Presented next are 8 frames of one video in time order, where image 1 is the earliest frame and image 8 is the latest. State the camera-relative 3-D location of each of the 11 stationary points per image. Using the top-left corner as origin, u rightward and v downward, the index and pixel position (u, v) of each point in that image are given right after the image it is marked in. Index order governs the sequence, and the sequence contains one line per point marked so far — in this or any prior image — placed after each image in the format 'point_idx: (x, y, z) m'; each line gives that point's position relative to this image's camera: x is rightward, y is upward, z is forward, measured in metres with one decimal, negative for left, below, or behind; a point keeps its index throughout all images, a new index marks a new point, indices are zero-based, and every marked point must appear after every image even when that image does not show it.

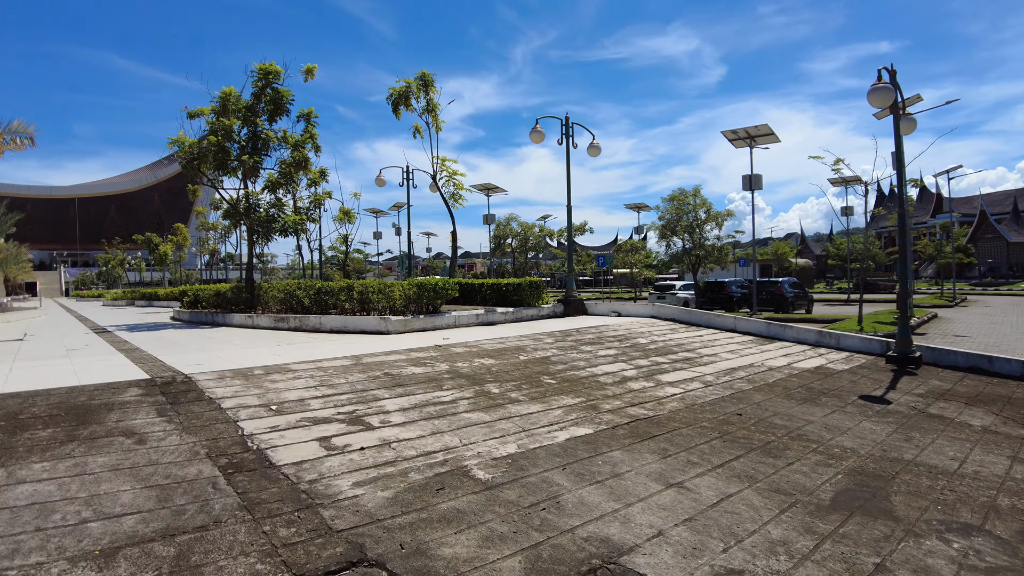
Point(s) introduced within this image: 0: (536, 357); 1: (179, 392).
0: (+0.2, -0.7, +7.3) m
1: (-2.3, -0.7, +5.0) m
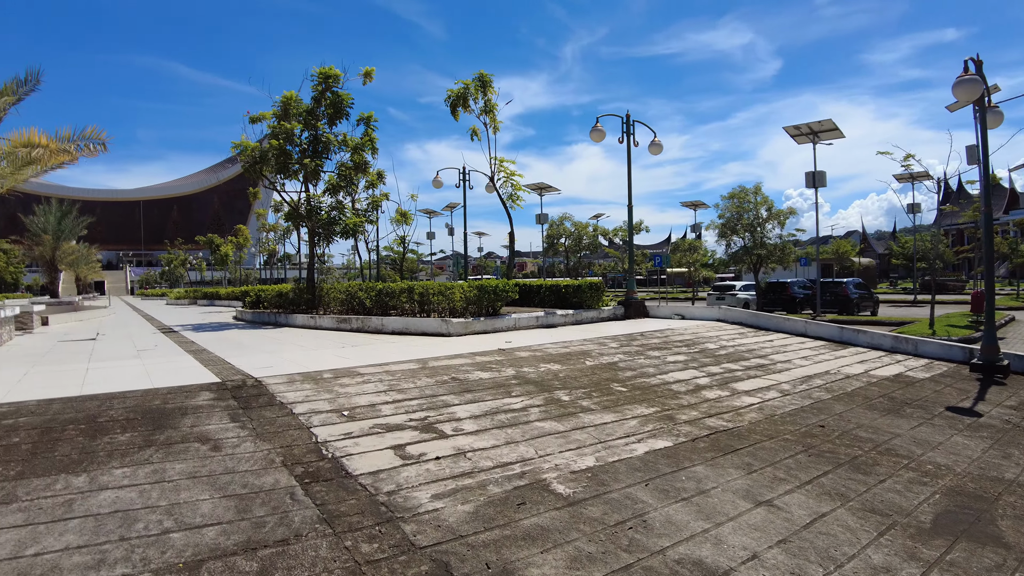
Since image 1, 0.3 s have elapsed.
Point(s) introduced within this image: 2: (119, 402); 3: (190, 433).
0: (+0.9, -0.7, +7.2) m
1: (-1.8, -0.7, +5.0) m
2: (-2.6, -0.7, +4.8) m
3: (-1.8, -0.8, +4.2) m
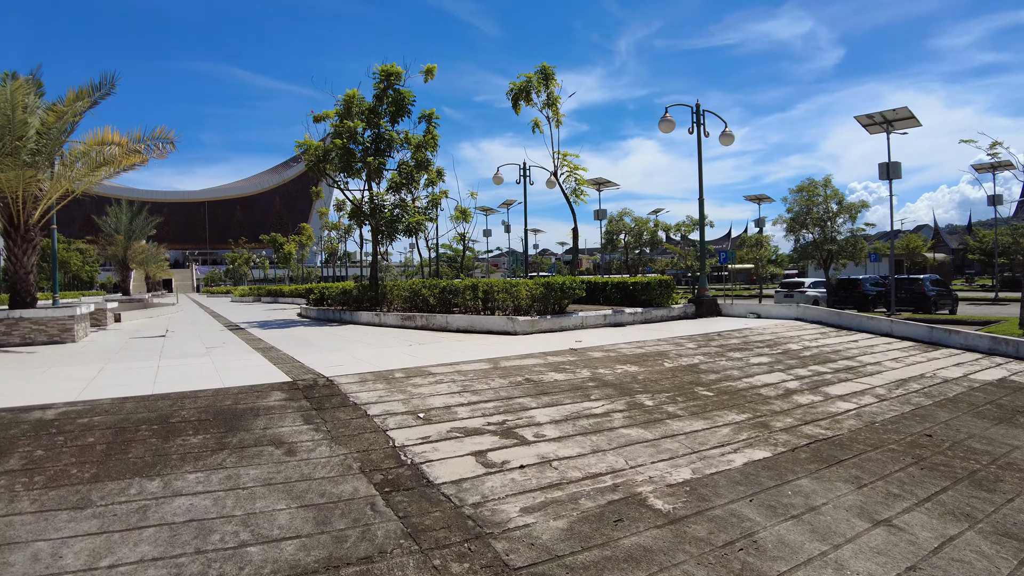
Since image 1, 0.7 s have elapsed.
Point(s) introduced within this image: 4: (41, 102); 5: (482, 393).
0: (+1.6, -0.7, +6.8) m
1: (-1.2, -0.7, +4.9) m
2: (-2.0, -0.7, +4.7) m
3: (-1.3, -0.8, +4.0) m
4: (-6.8, +2.6, +10.6) m
5: (-0.2, -0.7, +5.1) m
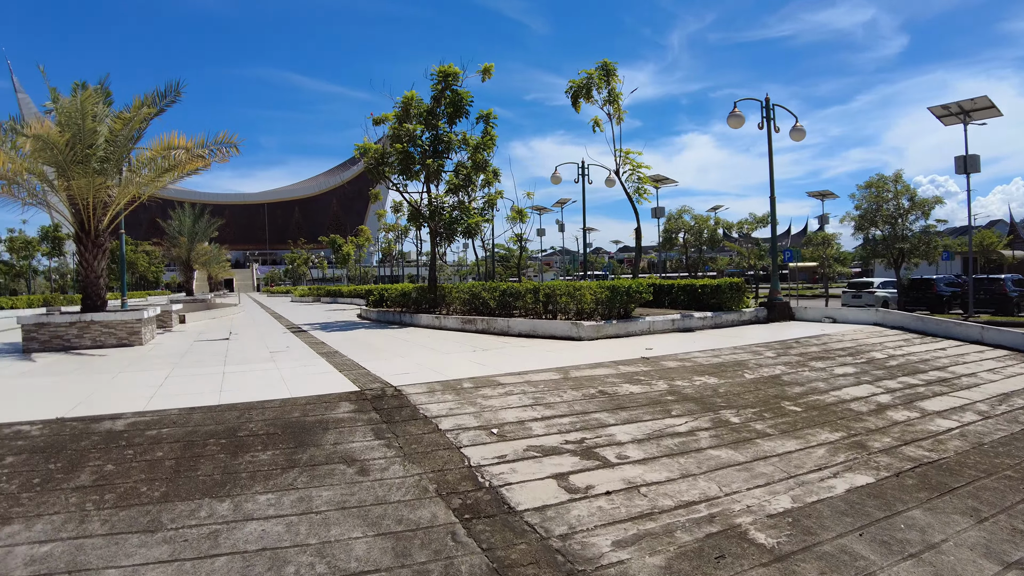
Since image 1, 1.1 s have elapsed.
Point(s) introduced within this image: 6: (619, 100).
0: (+2.2, -0.8, +6.4) m
1: (-0.8, -0.8, +4.7) m
2: (-1.6, -0.8, +4.6) m
3: (-0.9, -0.9, +3.8) m
4: (-5.9, +2.5, +10.8) m
5: (+0.3, -0.8, +4.9) m
6: (+2.0, +3.5, +13.9) m
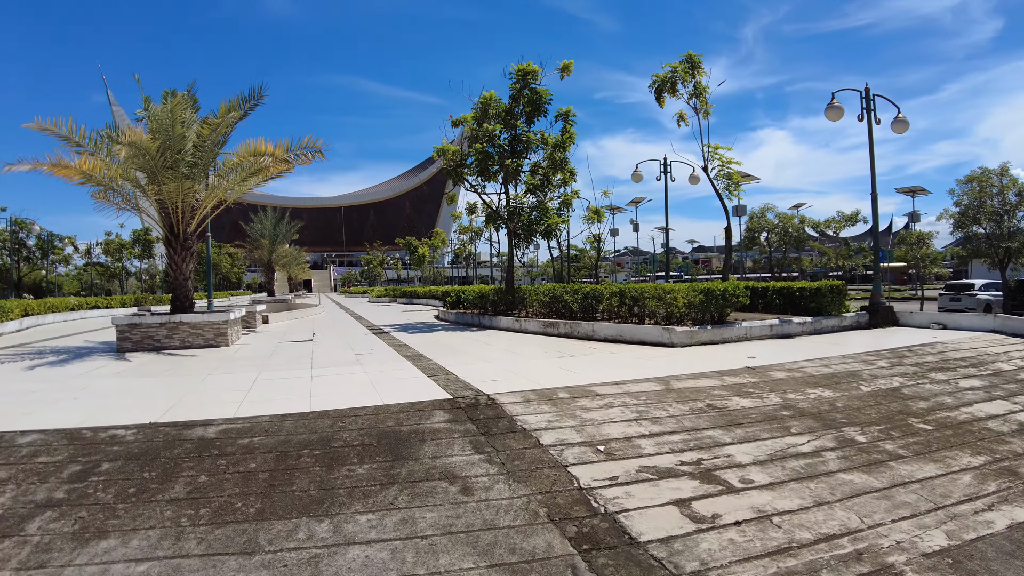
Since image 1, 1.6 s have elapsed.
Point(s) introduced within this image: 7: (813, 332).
0: (+2.9, -0.8, +5.9) m
1: (-0.1, -0.8, +4.4) m
2: (-1.0, -0.8, +4.4) m
3: (-0.4, -0.9, +3.6) m
4: (-4.7, +2.5, +11.0) m
5: (+0.9, -0.8, +4.5) m
6: (+3.5, +3.5, +13.3) m
7: (+3.8, -0.6, +9.3) m
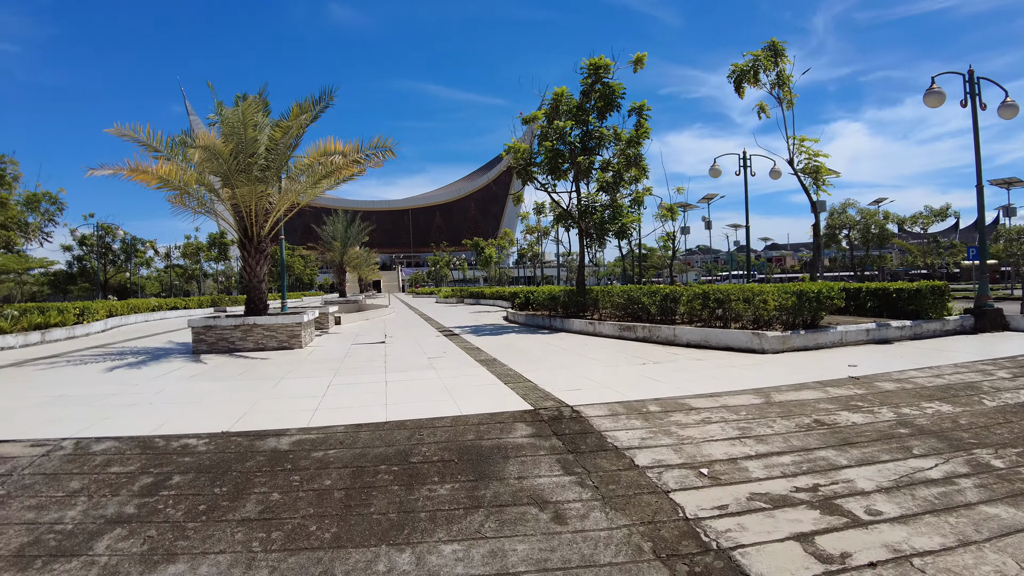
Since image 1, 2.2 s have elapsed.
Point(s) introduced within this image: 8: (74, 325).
0: (+3.5, -0.8, +5.3) m
1: (+0.3, -0.8, +4.1) m
2: (-0.5, -0.8, +4.1) m
3: (0.0, -0.9, +3.3) m
4: (-3.6, +2.5, +11.0) m
5: (+1.4, -0.8, +4.1) m
6: (+4.7, +3.5, +12.6) m
7: (+4.6, -0.6, +8.6) m
8: (-9.2, -0.8, +15.5) m
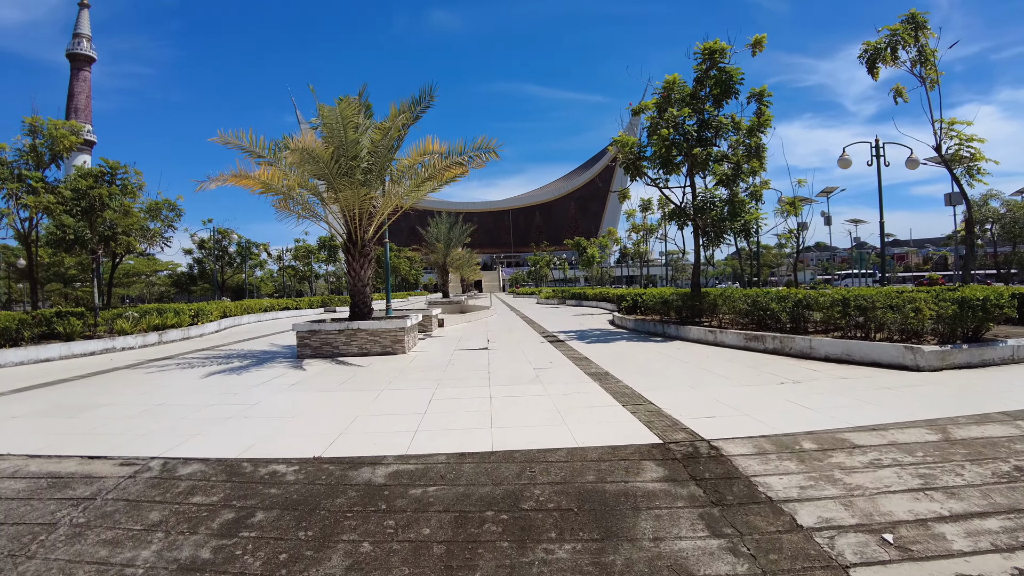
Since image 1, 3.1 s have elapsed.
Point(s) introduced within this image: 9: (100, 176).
0: (+4.3, -0.9, +4.1) m
1: (+0.9, -0.9, +3.4) m
2: (+0.1, -0.9, +3.6) m
3: (+0.5, -1.0, +2.7) m
4: (-2.0, +2.5, +10.8) m
5: (+2.0, -0.9, +3.3) m
6: (+6.4, +3.4, +11.3) m
7: (+5.8, -0.7, +7.3) m
8: (-7.0, -0.8, +16.0) m
9: (-8.3, +2.2, +14.9) m
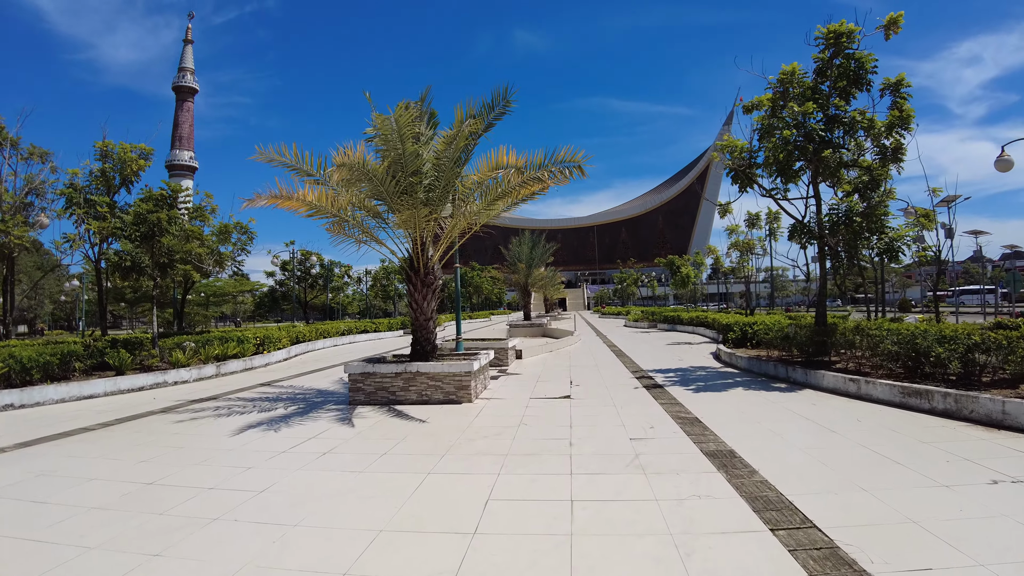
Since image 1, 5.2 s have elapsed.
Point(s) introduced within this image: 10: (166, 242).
0: (+4.5, -1.2, +2.0) m
1: (+1.1, -1.1, +1.7) m
2: (+0.4, -1.2, +1.9) m
3: (+0.6, -1.2, +1.0) m
4: (-1.0, +2.0, +9.4) m
5: (+2.2, -1.2, +1.4) m
6: (+7.5, +3.0, +9.0) m
7: (+6.4, -1.0, +5.0) m
8: (-5.3, -1.4, +15.1) m
9: (-6.7, +1.7, +14.3) m
10: (-6.4, +0.9, +13.7) m
